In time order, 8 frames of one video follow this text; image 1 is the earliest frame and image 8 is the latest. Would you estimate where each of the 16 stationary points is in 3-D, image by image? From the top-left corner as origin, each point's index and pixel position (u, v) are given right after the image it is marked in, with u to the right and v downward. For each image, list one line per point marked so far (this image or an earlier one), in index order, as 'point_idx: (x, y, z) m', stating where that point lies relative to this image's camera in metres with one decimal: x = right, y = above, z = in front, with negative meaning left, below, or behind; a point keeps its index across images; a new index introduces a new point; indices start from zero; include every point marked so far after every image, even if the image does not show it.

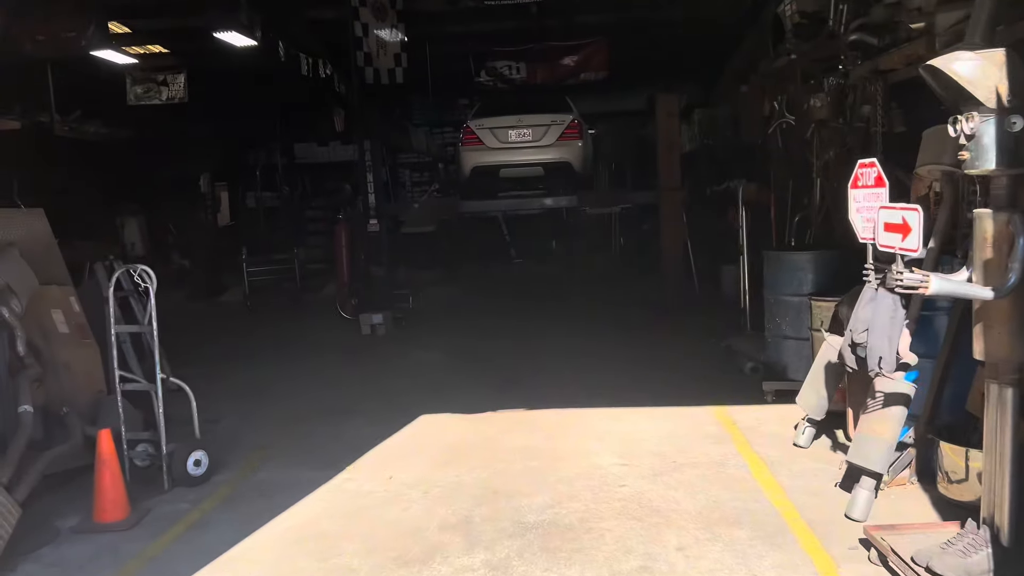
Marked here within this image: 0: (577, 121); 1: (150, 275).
0: (+0.7, +1.7, +8.9) m
1: (-1.6, 0.0, +3.9) m
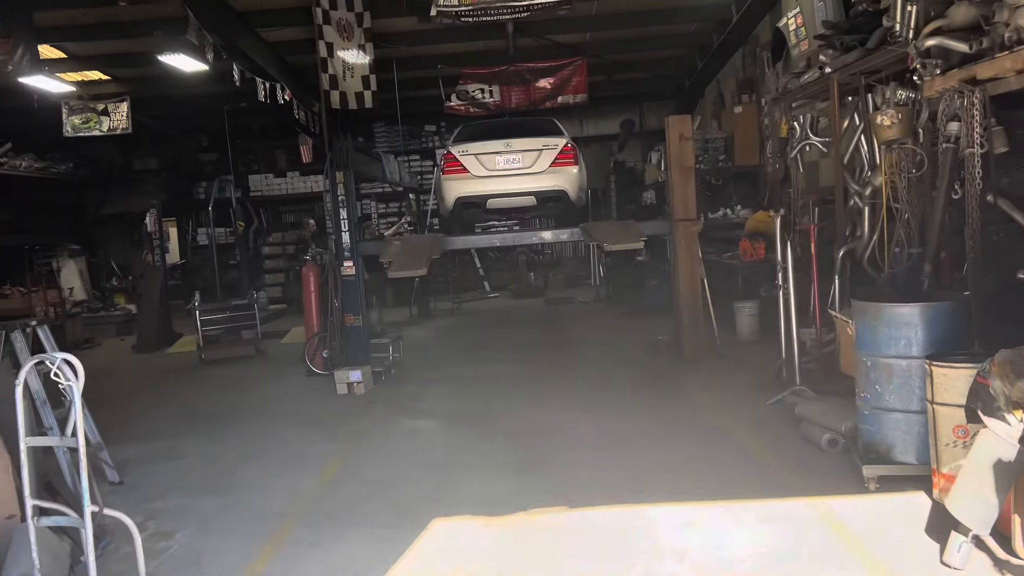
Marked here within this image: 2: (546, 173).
0: (+0.5, +1.4, +8.0) m
1: (-1.4, -0.3, +2.9) m
2: (+0.3, +1.1, +7.8) m
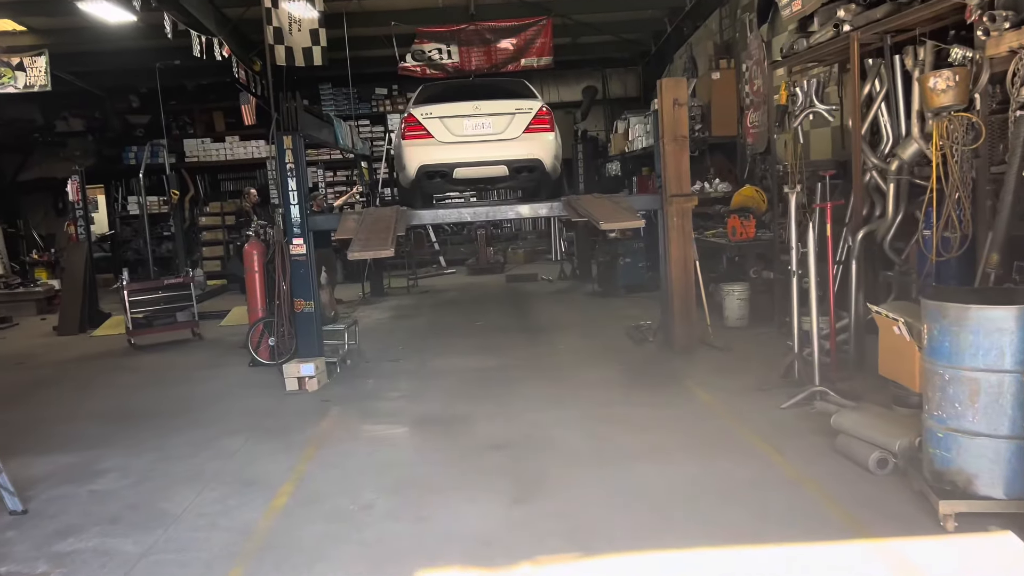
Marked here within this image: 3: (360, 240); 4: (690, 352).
0: (+0.3, +1.5, +7.2) m
1: (-1.4, -0.3, +2.0) m
2: (+0.1, +1.2, +7.0) m
3: (-0.9, +0.3, +5.1) m
4: (+1.3, -0.5, +6.2) m
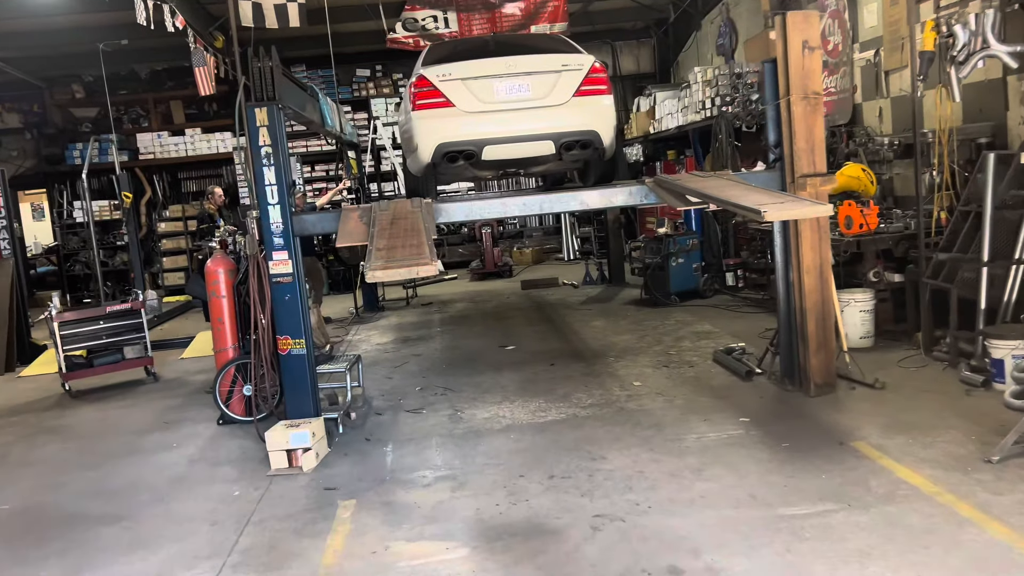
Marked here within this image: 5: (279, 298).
0: (+0.6, +1.4, +5.5) m
1: (-0.9, -0.5, +0.3) m
2: (+0.3, +1.1, +5.3) m
3: (-0.5, +0.2, +3.4) m
4: (+1.6, -0.5, +4.5) m
5: (-1.2, -0.1, +4.5) m
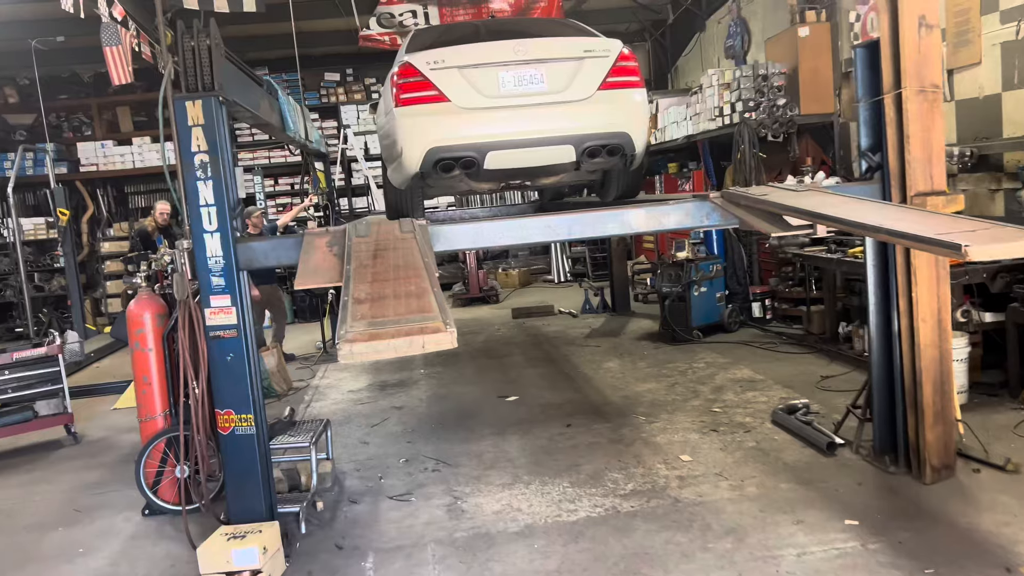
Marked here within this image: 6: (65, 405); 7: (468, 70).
0: (+0.6, +1.2, +4.4) m
1: (-0.7, -0.6, -0.9) m
2: (+0.4, +0.9, +4.2) m
3: (-0.4, 0.0, +2.2) m
4: (+1.7, -0.7, +3.4) m
5: (-1.1, -0.3, +3.3) m
6: (-2.8, -0.7, +5.5) m
7: (-0.2, +1.0, +4.1) m
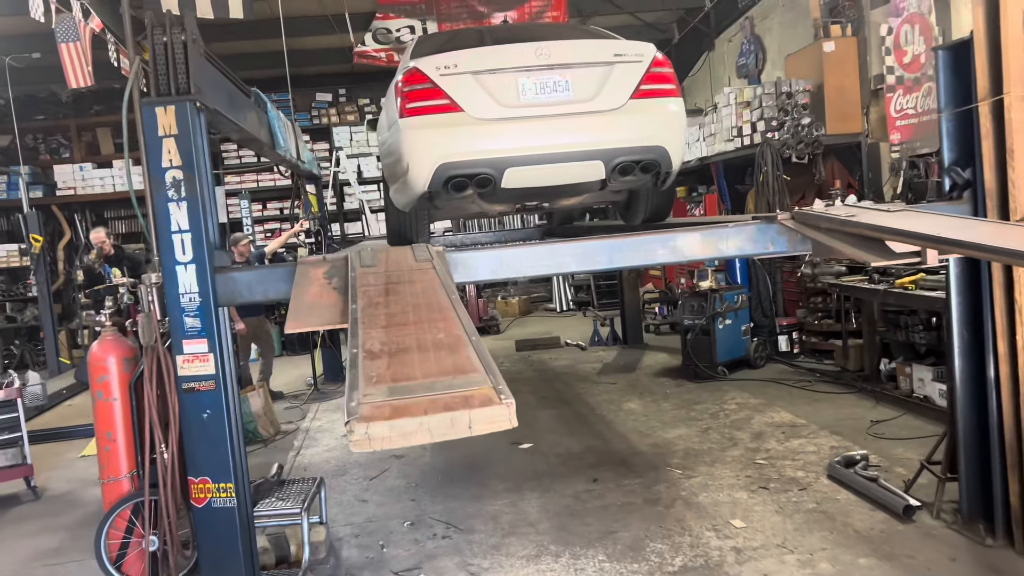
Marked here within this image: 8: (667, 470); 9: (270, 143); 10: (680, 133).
0: (+0.7, +1.0, +3.9) m
1: (-0.5, -0.6, -1.4) m
2: (+0.5, +0.7, +3.7) m
3: (-0.3, -0.1, +1.7) m
4: (+1.8, -0.9, +2.9) m
5: (-1.0, -0.4, +2.8) m
6: (-2.7, -0.9, +4.9) m
7: (-0.1, +0.9, +3.6) m
8: (+0.7, -0.9, +4.2) m
9: (-1.3, +0.8, +4.6) m
10: (+0.7, +0.7, +3.9) m
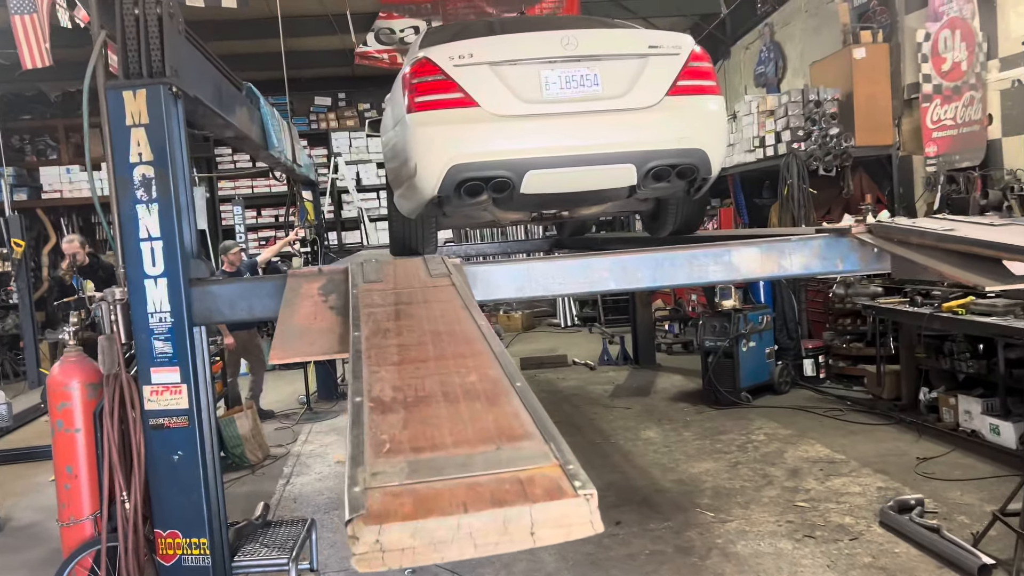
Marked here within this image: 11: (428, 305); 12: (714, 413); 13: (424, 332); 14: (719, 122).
0: (+0.8, +0.9, +3.5) m
1: (-0.4, -0.6, -1.9) m
2: (+0.6, +0.7, +3.3) m
3: (-0.2, -0.2, +1.3) m
4: (+1.9, -1.0, +2.4) m
5: (-0.9, -0.4, +2.3) m
6: (-2.7, -1.0, +4.4) m
7: (0.0, +0.8, +3.2) m
8: (+0.8, -1.0, +3.7) m
9: (-1.2, +0.7, +4.1) m
10: (+0.8, +0.6, +3.5) m
11: (-0.2, 0.0, +1.8) m
12: (+1.3, -0.8, +5.5) m
13: (-0.2, -0.1, +1.6) m
14: (+0.8, +0.6, +3.4) m
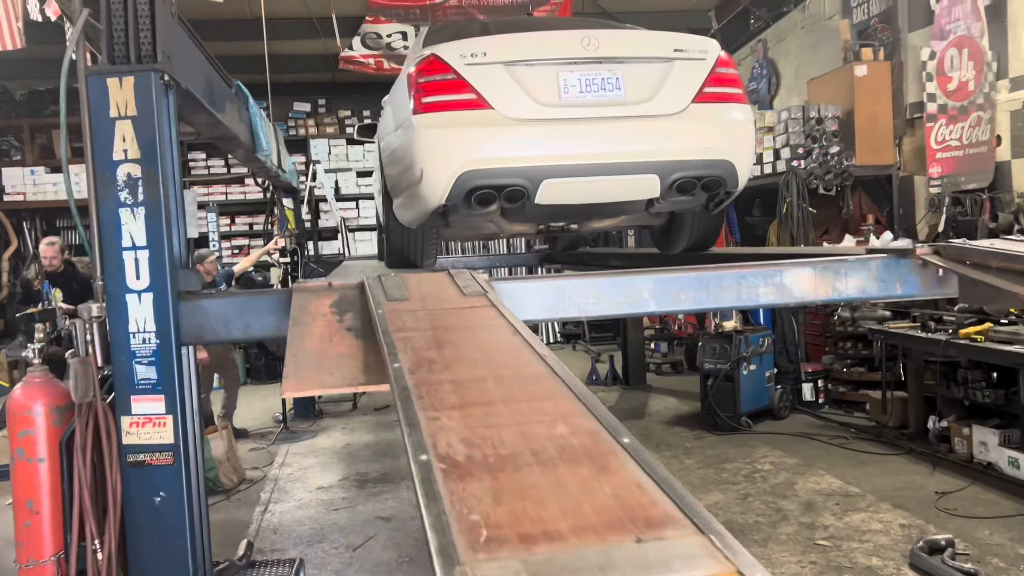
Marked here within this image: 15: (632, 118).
0: (+0.8, +0.9, +3.3) m
1: (-0.2, -0.6, -2.1) m
2: (+0.6, +0.6, +3.1) m
3: (-0.1, -0.2, +1.0) m
4: (+1.9, -1.1, +2.2) m
5: (-0.9, -0.5, +2.0) m
6: (-2.7, -1.0, +4.1) m
7: (0.0, +0.7, +3.0) m
8: (+0.8, -1.1, +3.5) m
9: (-1.2, +0.6, +3.8) m
10: (+0.9, +0.5, +3.2) m
11: (-0.1, -0.1, +1.5) m
12: (+1.2, -0.9, +5.2) m
13: (-0.1, -0.1, +1.3) m
14: (+0.9, +0.6, +3.2) m
15: (+0.4, +0.6, +3.0) m
